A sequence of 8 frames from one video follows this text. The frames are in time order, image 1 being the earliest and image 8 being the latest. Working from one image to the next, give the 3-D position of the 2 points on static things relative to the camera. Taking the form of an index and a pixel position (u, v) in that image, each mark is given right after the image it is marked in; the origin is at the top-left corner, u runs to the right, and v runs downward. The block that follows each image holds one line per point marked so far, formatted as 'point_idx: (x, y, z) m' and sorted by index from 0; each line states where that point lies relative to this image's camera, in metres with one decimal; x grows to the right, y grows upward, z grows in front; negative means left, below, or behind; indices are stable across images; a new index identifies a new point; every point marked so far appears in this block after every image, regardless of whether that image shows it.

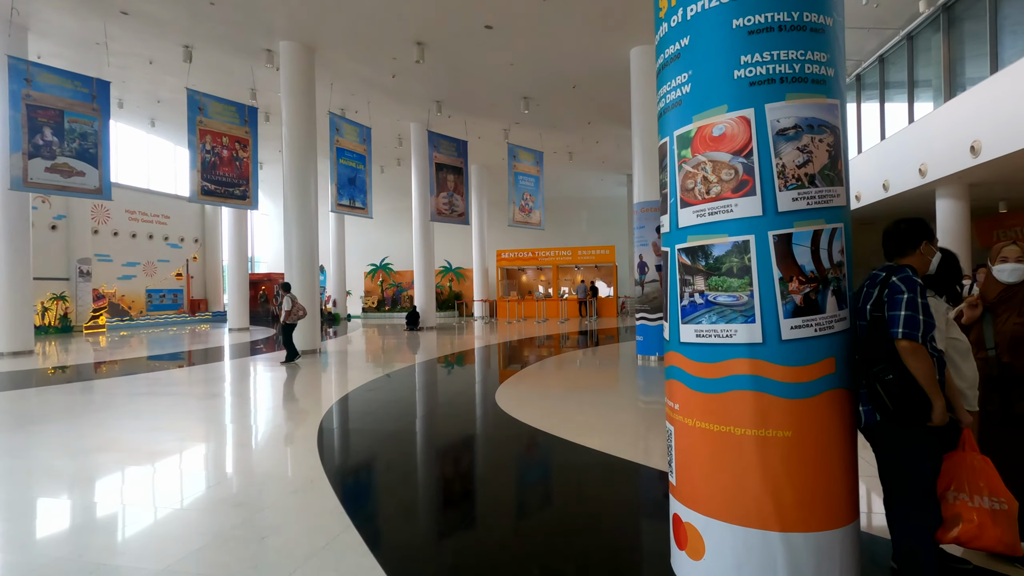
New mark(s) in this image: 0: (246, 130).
0: (-5.6, +3.3, +10.7) m
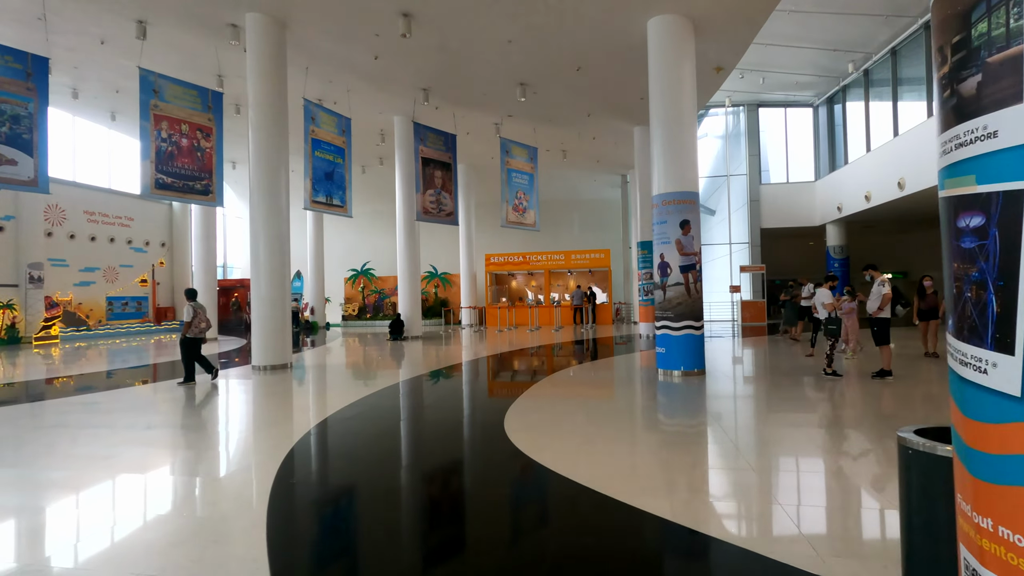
0: (-5.6, +3.2, +9.5) m
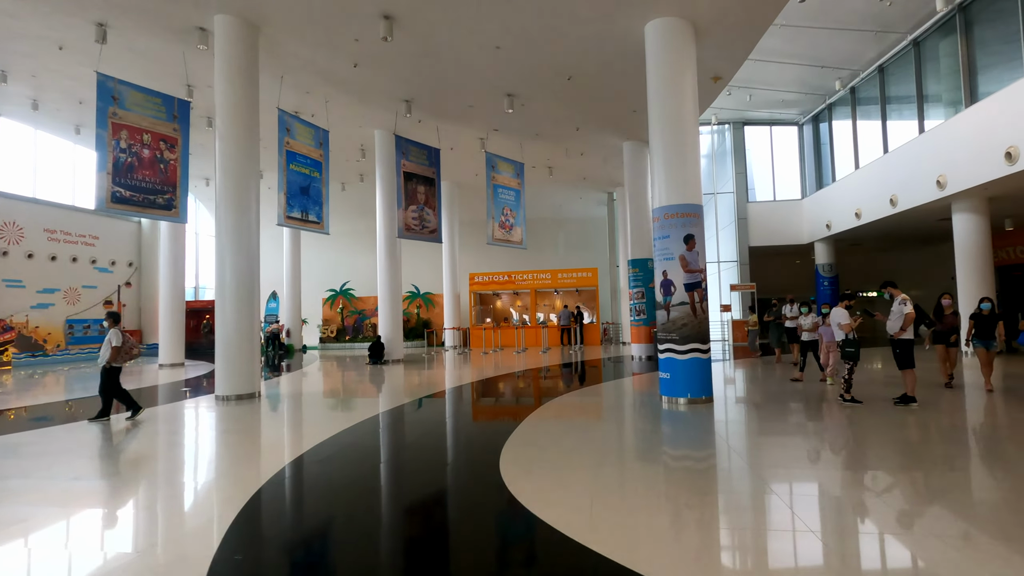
0: (-5.9, +2.8, +8.9) m
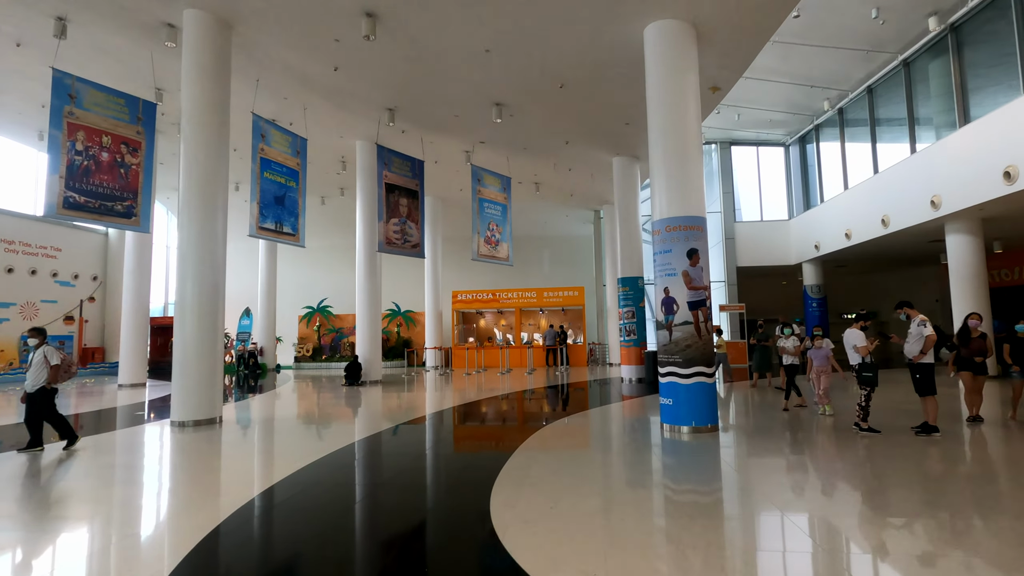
0: (-6.1, +2.6, +8.3) m
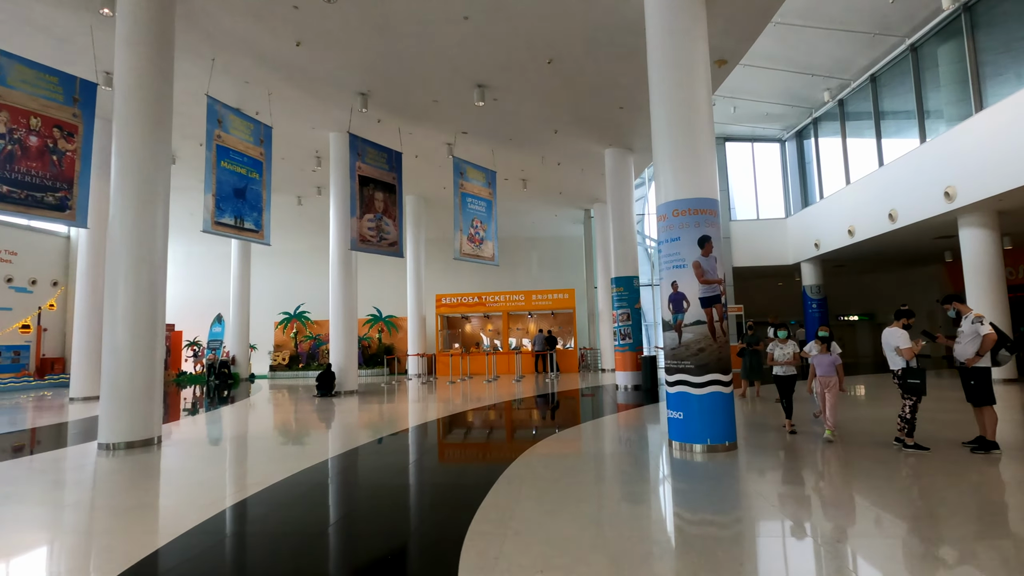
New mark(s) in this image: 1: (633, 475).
0: (-6.3, +2.5, +7.4) m
1: (+1.0, -1.6, +4.4) m
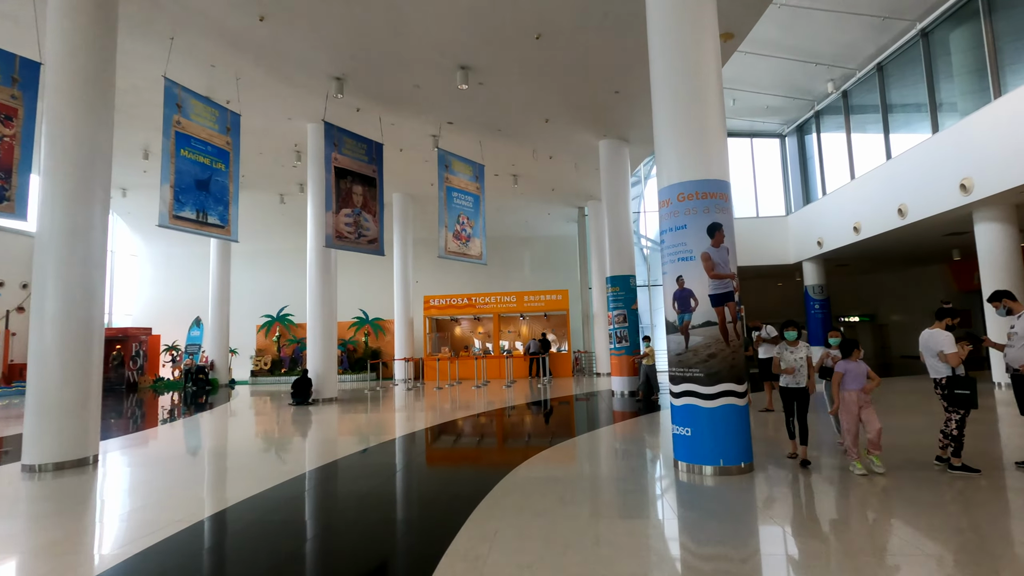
0: (-6.5, +2.5, +6.7) m
1: (+0.9, -1.6, +3.8) m
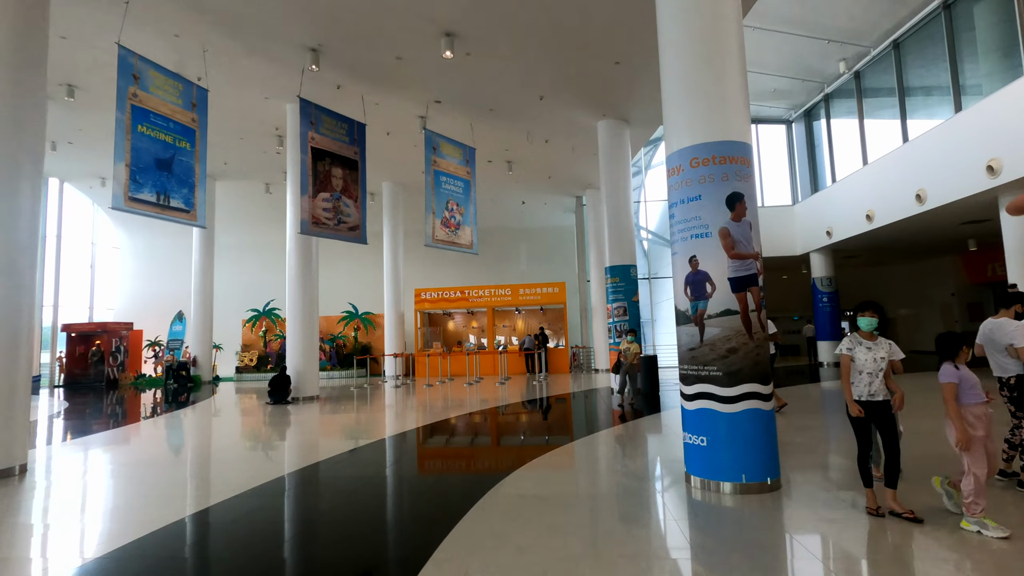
0: (-6.6, +2.7, +6.0) m
1: (+0.8, -1.5, +3.2) m
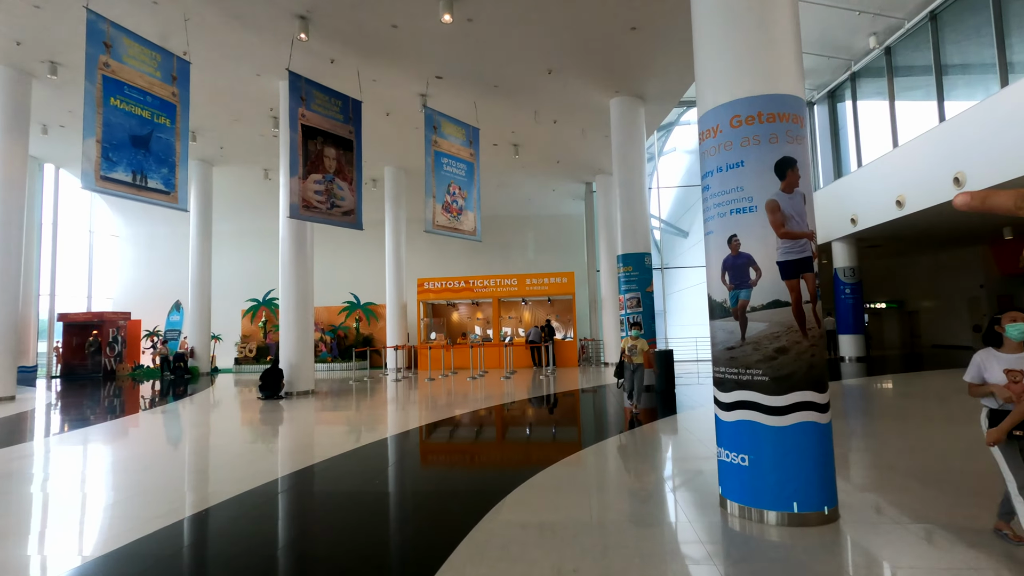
0: (-6.6, +2.8, +5.5) m
1: (+0.8, -1.4, +2.6) m
